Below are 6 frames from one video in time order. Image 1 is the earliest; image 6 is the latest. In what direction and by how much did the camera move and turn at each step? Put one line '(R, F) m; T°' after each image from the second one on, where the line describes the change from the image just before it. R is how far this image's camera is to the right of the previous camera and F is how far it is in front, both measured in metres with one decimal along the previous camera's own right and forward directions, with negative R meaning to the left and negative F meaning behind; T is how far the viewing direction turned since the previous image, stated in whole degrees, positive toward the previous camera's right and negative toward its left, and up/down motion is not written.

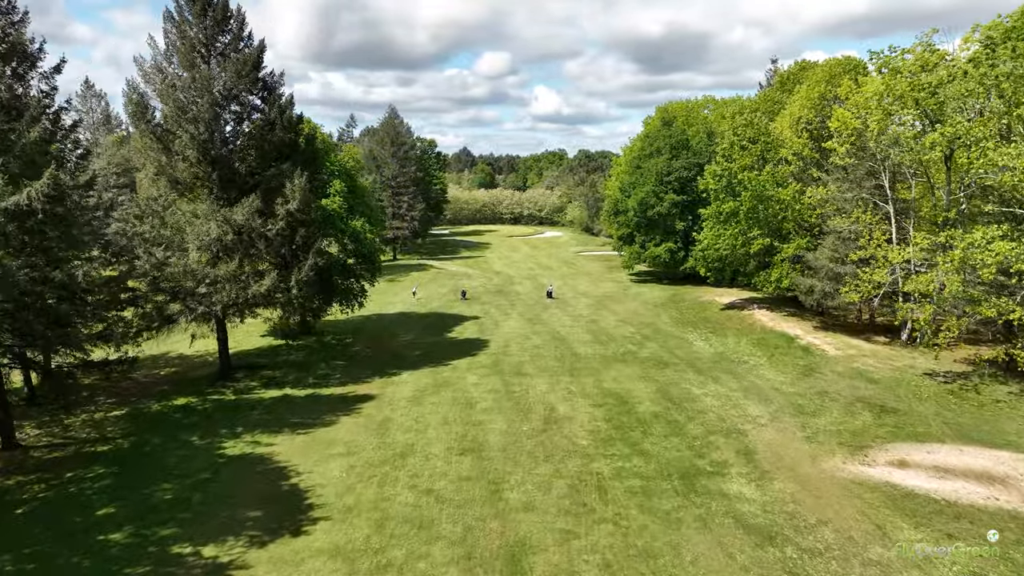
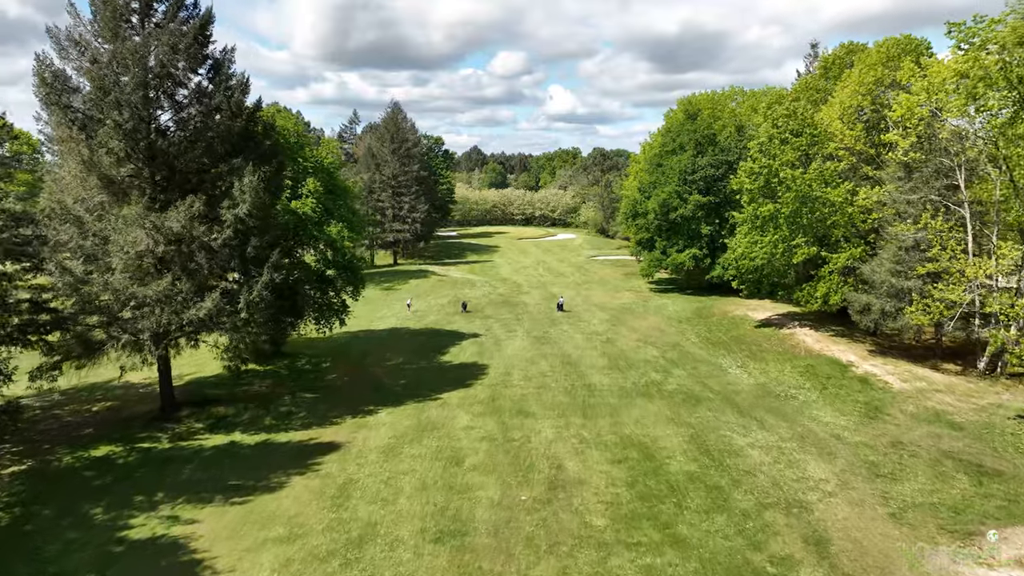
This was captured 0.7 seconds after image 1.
(+0.4, +4.4) m; -1°
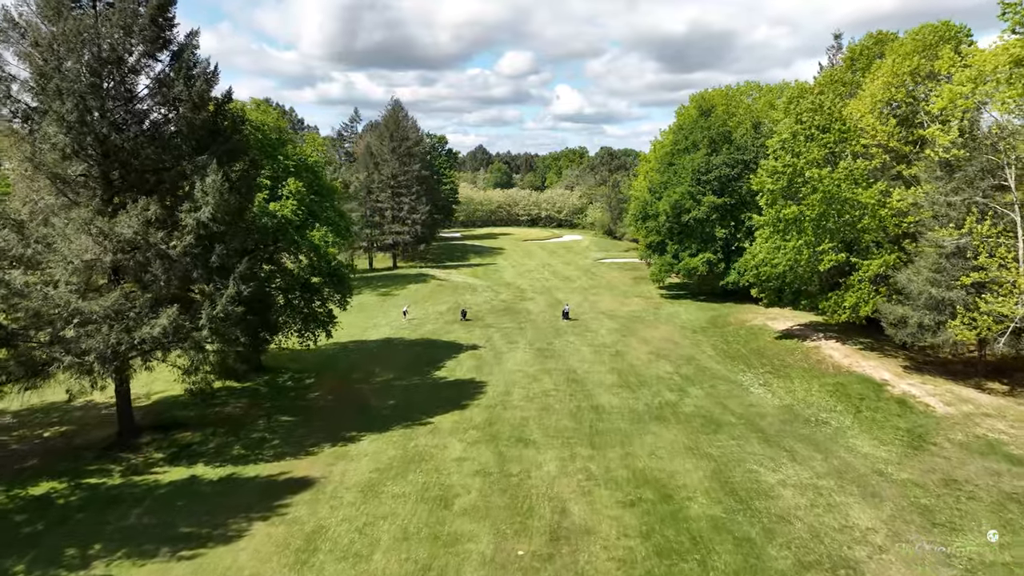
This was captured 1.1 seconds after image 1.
(+0.2, +2.3) m; -1°
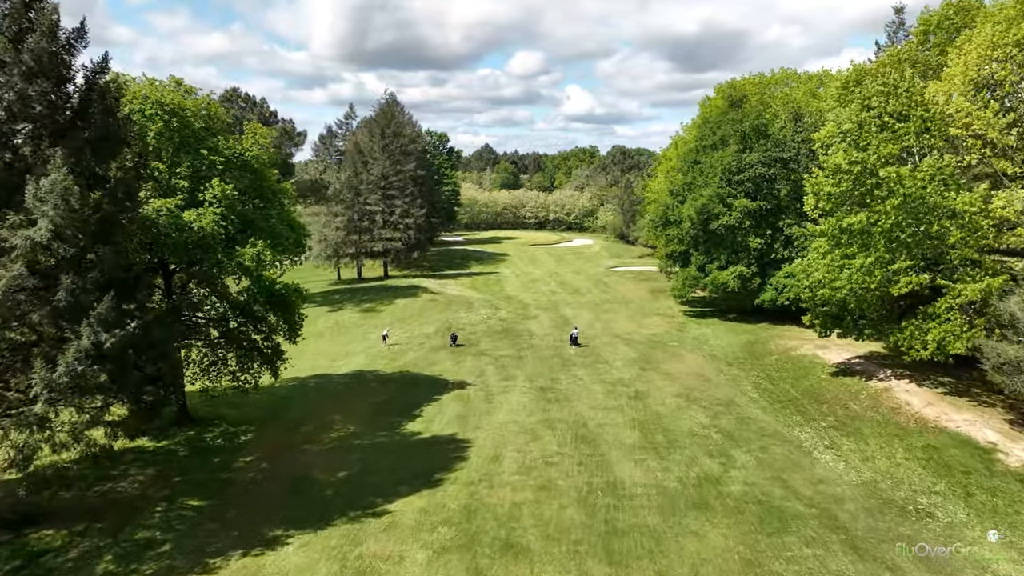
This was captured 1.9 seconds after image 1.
(+0.5, +5.5) m; -1°
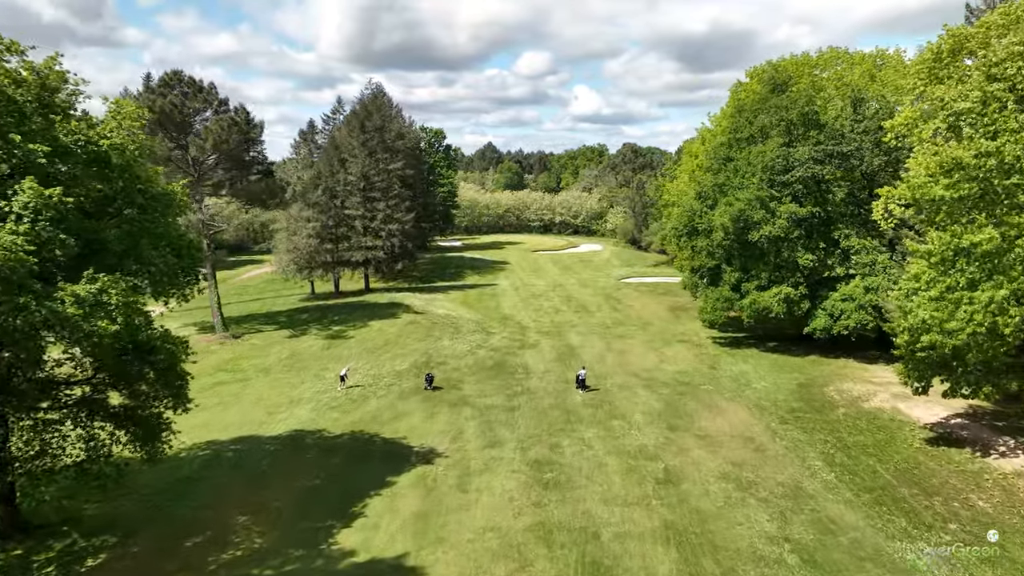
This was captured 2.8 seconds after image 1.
(+0.6, +6.4) m; -1°
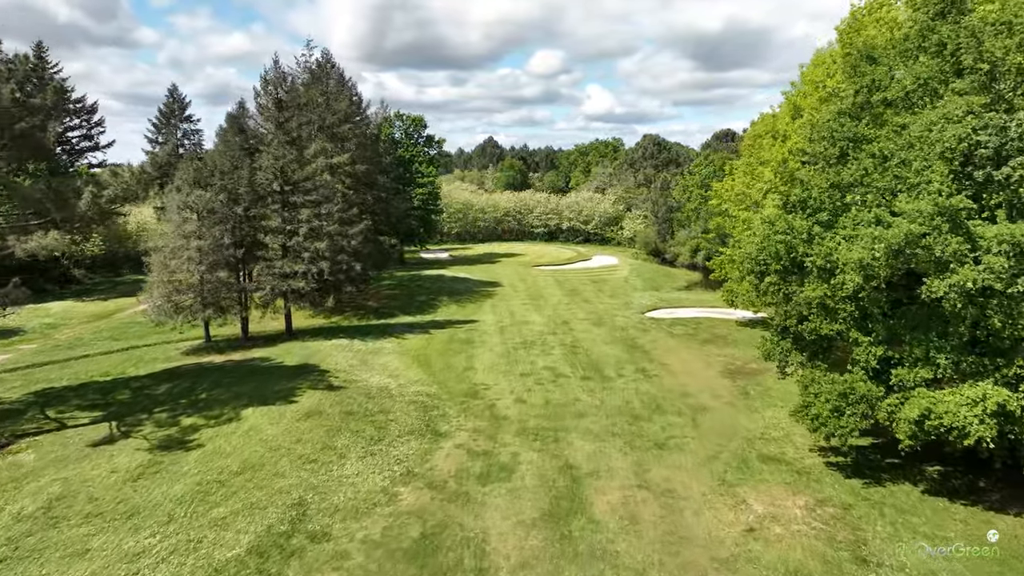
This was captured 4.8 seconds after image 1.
(+1.3, +13.8) m; -1°
